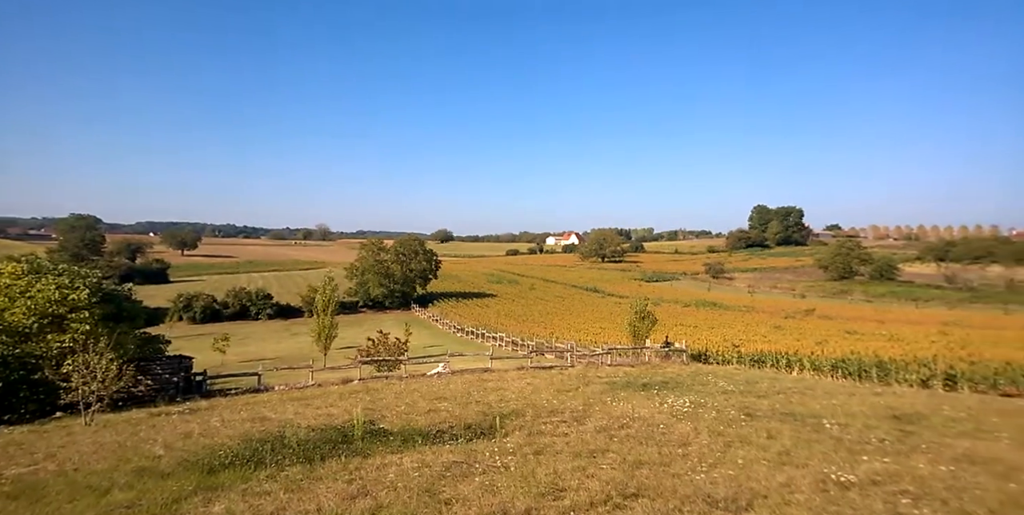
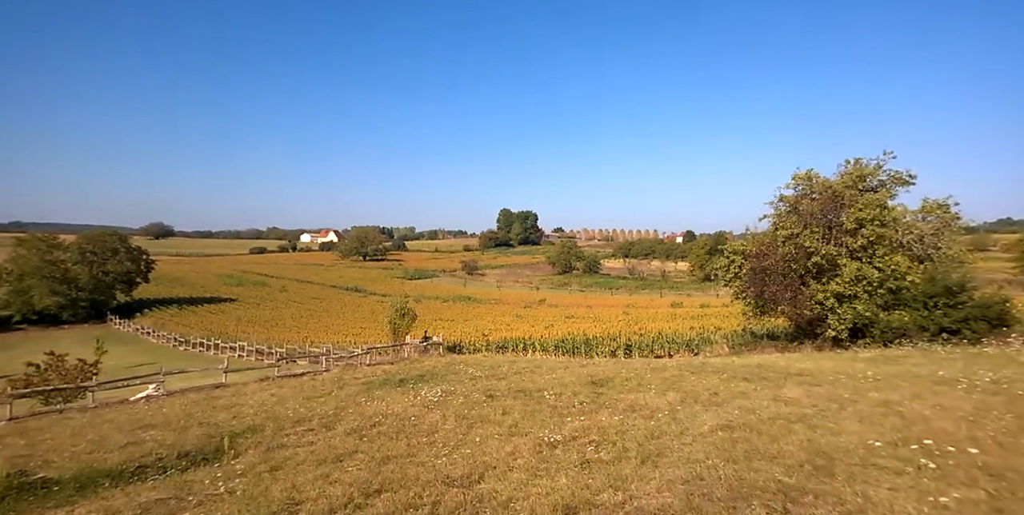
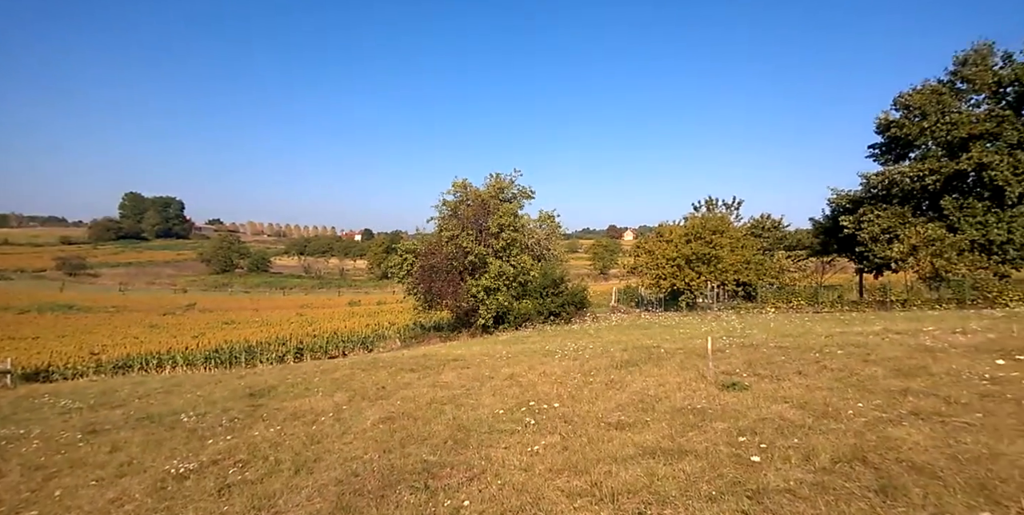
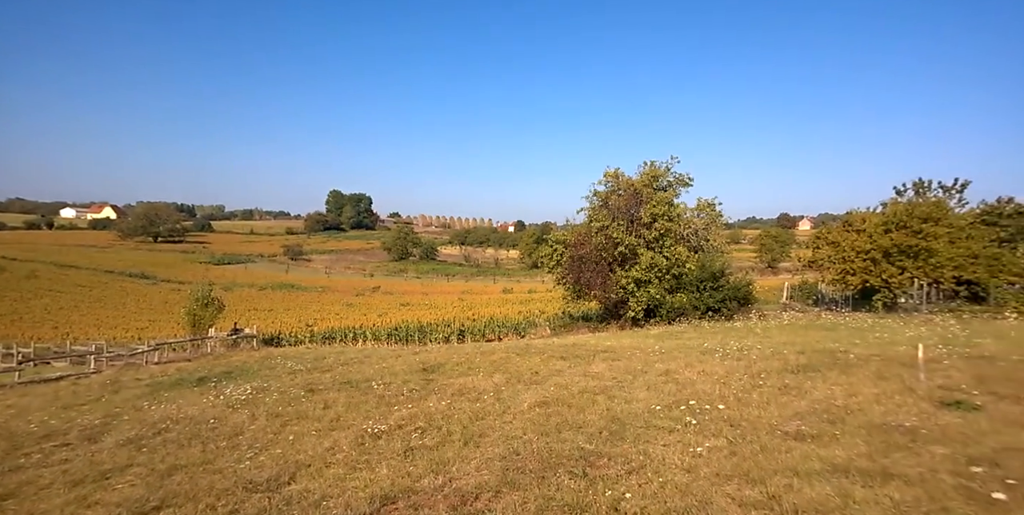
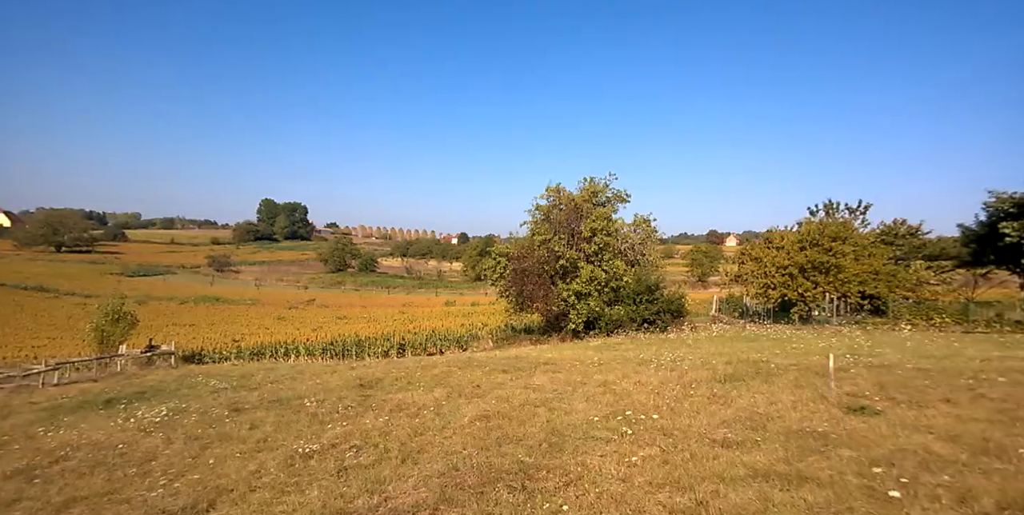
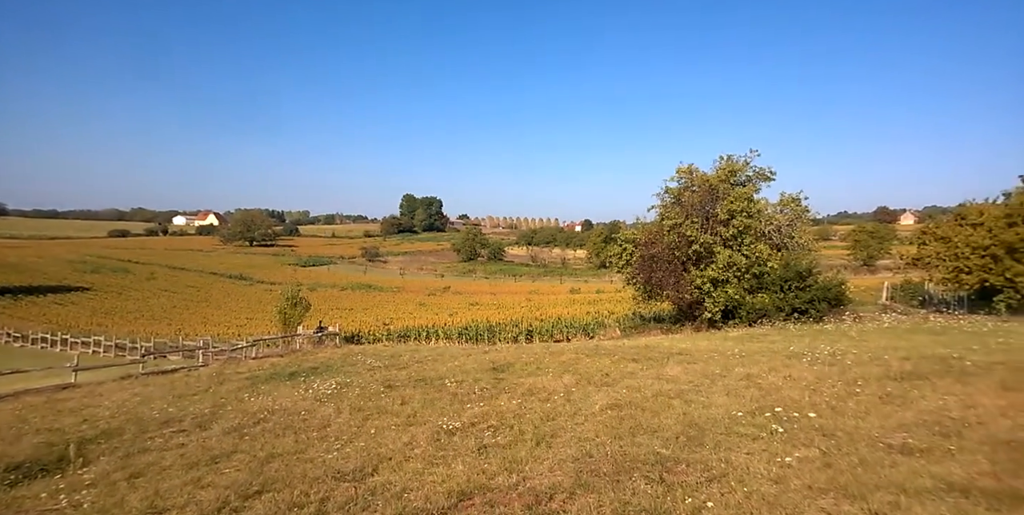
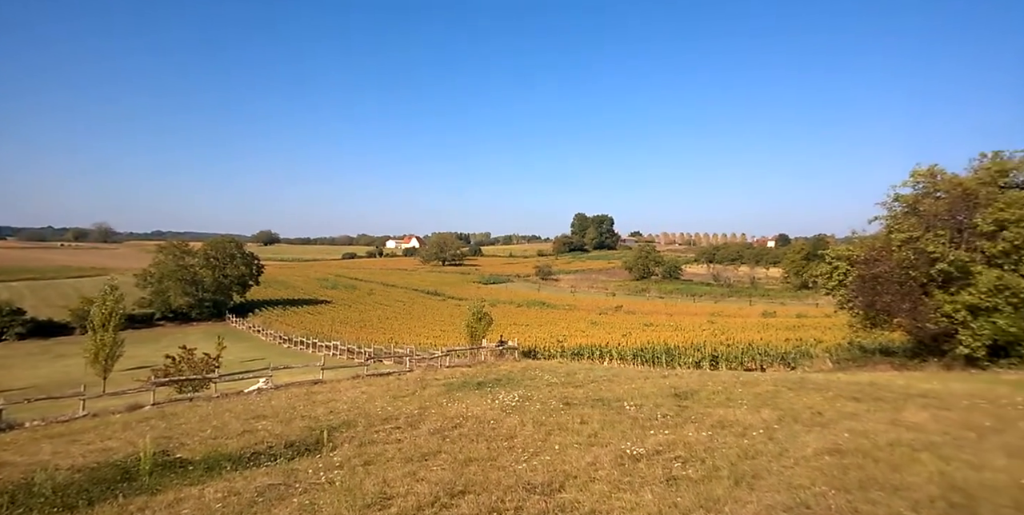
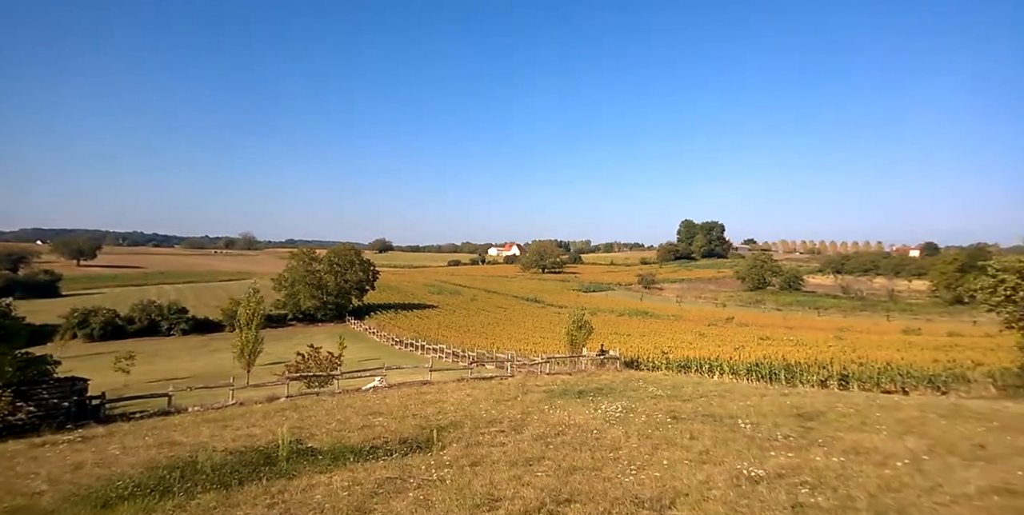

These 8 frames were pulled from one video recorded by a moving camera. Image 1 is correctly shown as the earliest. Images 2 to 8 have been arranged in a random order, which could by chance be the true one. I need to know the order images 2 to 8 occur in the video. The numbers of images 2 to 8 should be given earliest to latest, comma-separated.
8, 7, 2, 6, 4, 5, 3
